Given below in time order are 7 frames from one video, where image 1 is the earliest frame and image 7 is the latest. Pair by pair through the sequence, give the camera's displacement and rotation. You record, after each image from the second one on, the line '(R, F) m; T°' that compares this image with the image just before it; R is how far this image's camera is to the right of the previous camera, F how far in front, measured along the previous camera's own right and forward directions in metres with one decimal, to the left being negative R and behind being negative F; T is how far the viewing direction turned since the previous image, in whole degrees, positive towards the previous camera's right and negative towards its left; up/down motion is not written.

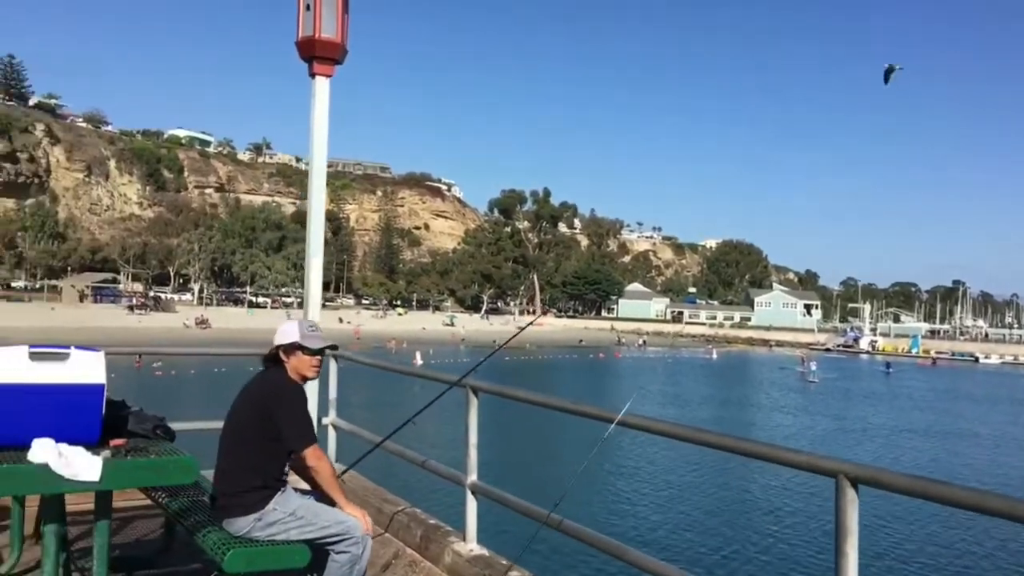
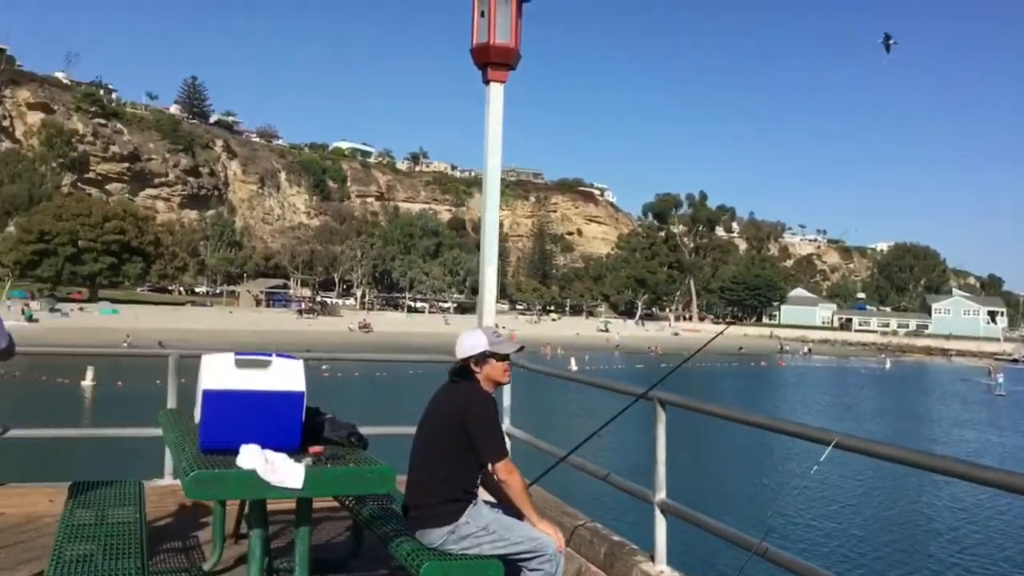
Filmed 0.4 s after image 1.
(-0.2, +0.1) m; -10°
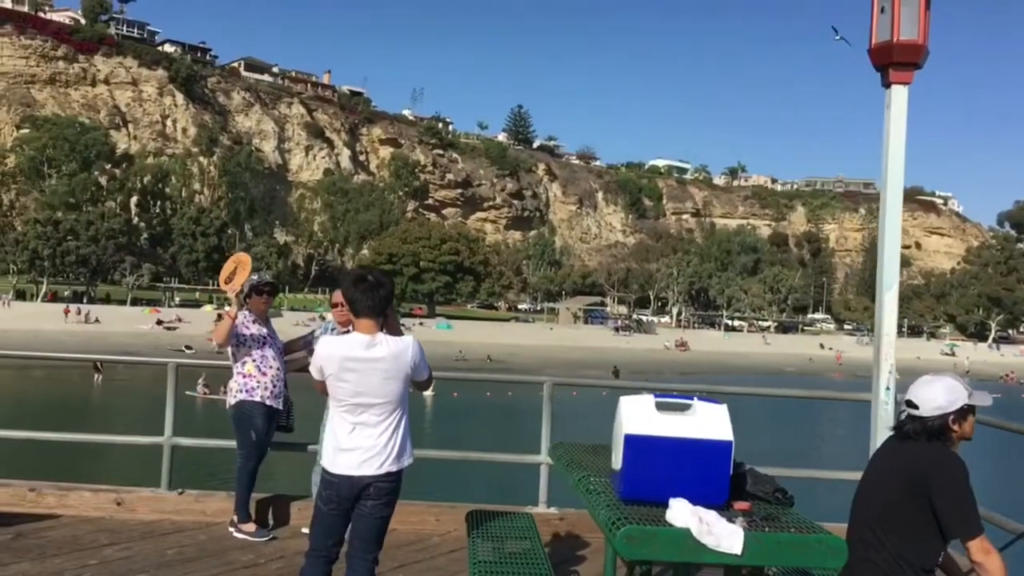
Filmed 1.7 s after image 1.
(-0.4, +0.2) m; -20°
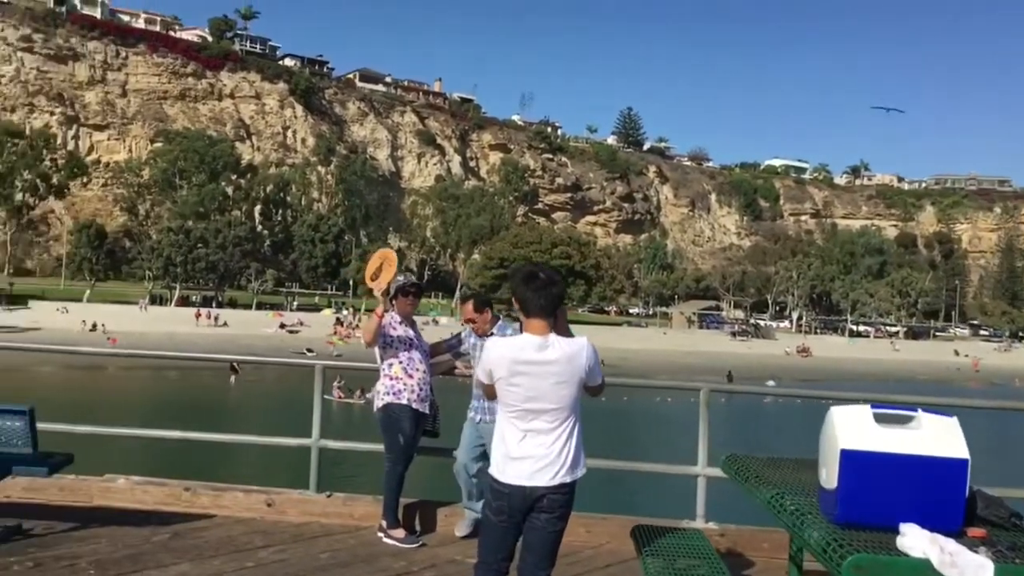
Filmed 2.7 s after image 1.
(-0.2, +0.2) m; -7°
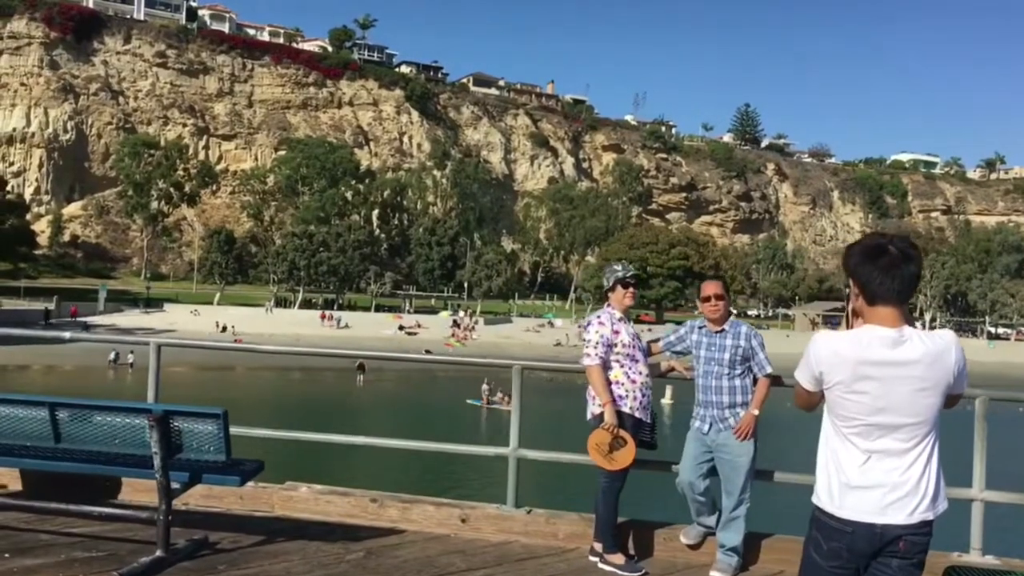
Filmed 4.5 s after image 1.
(-0.6, +0.6) m; -7°
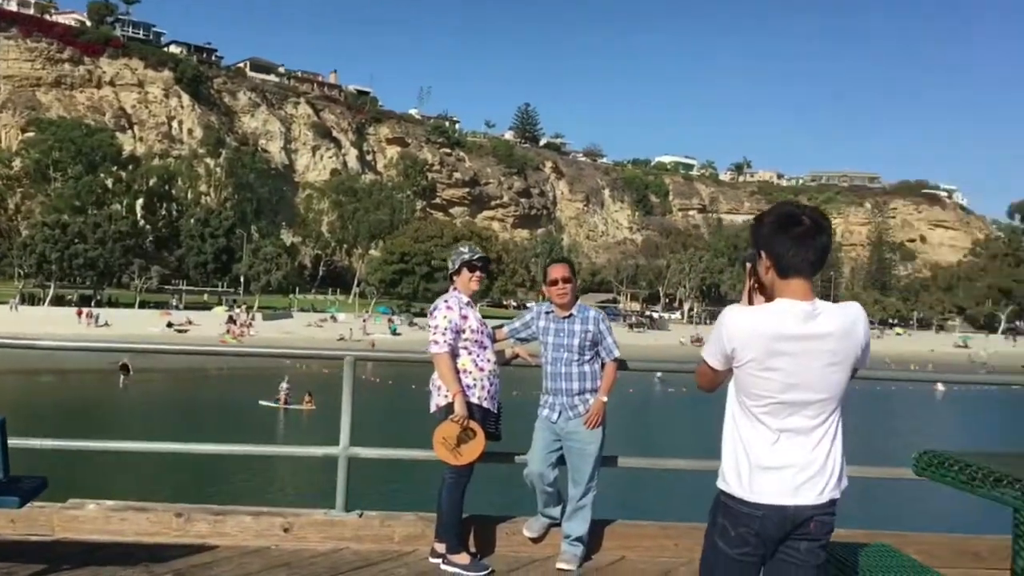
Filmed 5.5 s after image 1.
(-0.2, +0.4) m; +14°
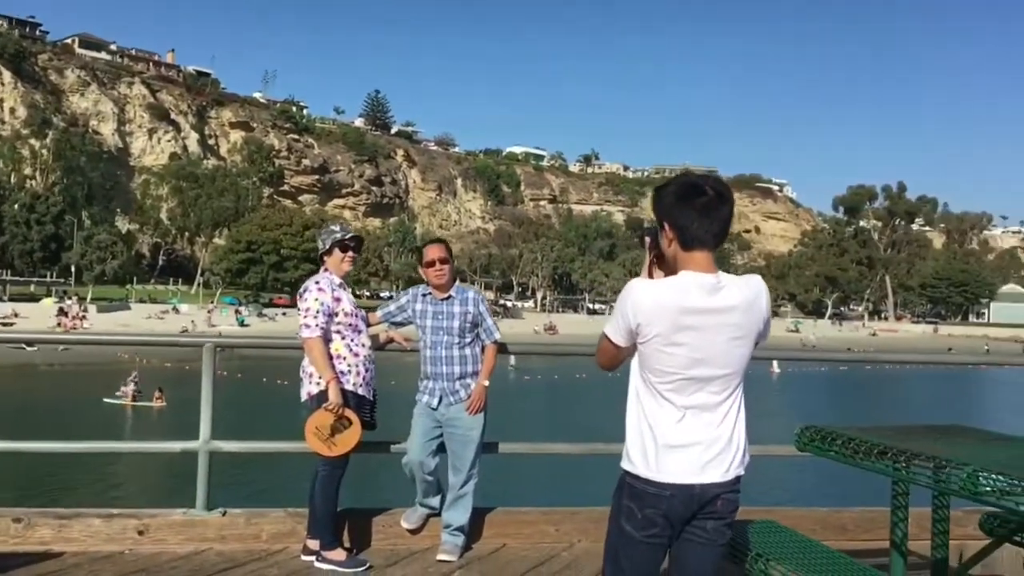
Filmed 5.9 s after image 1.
(-0.1, +0.1) m; +9°
